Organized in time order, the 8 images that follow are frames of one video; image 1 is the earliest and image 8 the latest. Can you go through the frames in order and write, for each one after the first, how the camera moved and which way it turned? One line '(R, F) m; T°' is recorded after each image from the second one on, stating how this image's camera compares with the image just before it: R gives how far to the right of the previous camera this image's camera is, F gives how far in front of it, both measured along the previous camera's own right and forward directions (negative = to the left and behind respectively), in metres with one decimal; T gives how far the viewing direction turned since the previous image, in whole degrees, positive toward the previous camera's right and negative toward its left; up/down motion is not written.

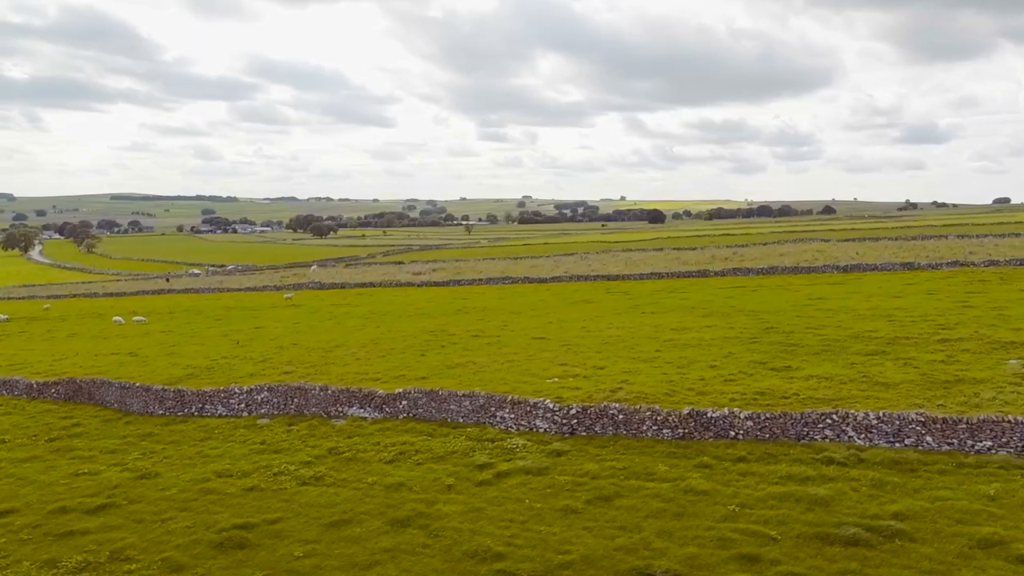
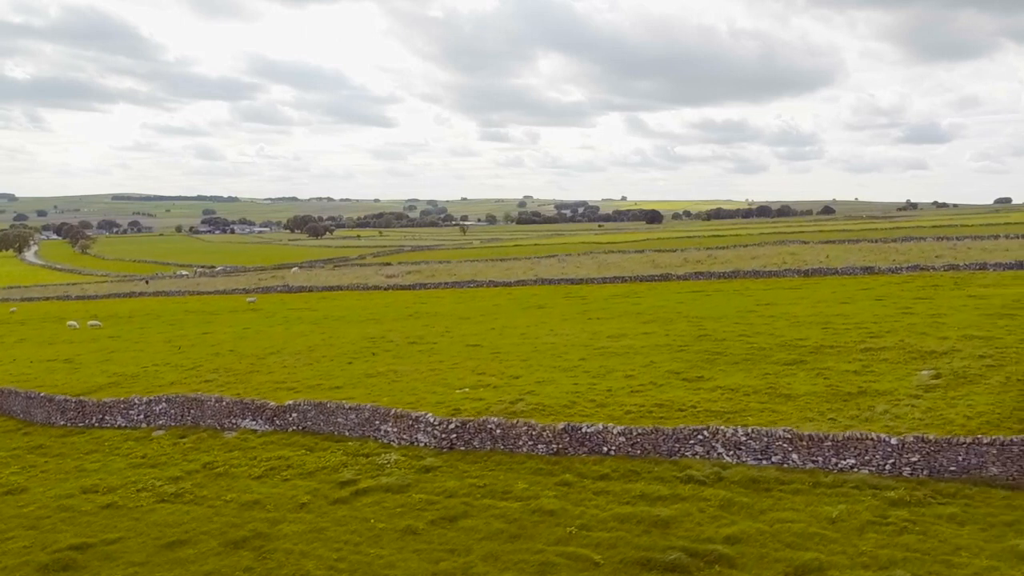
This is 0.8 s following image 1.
(+2.9, +0.3) m; 0°
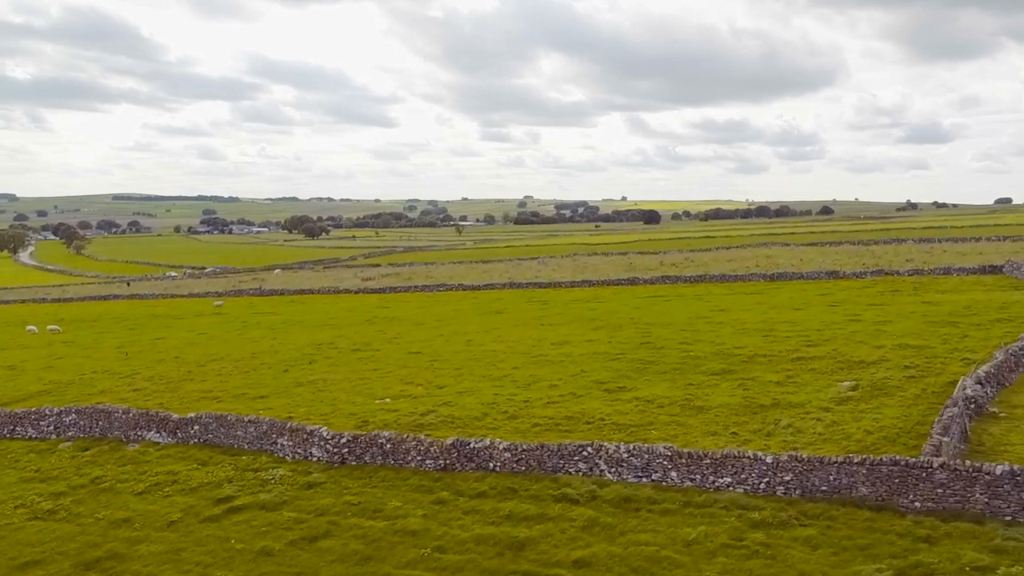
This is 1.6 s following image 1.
(+2.5, +0.2) m; 0°
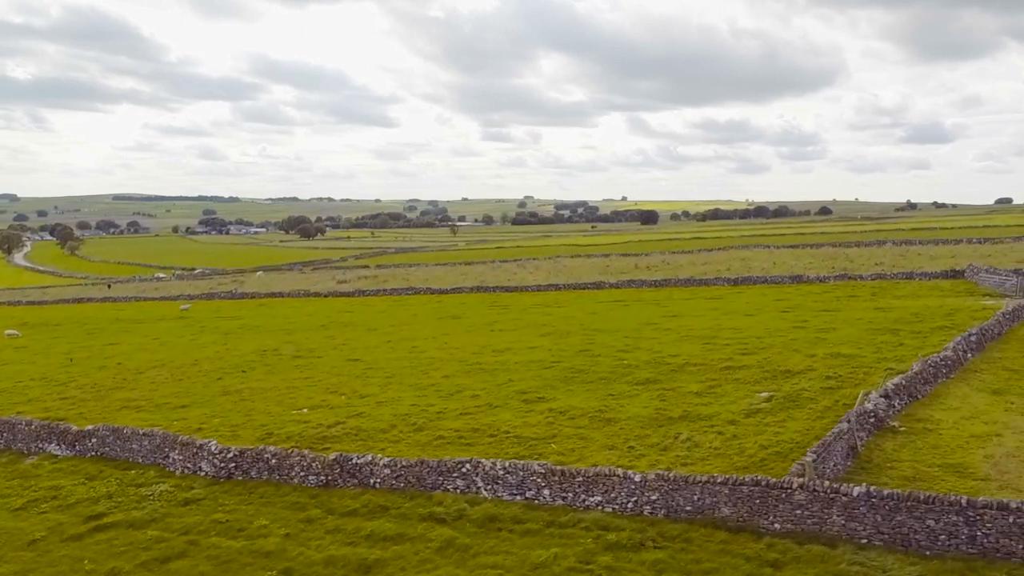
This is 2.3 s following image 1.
(+2.6, +0.3) m; 0°
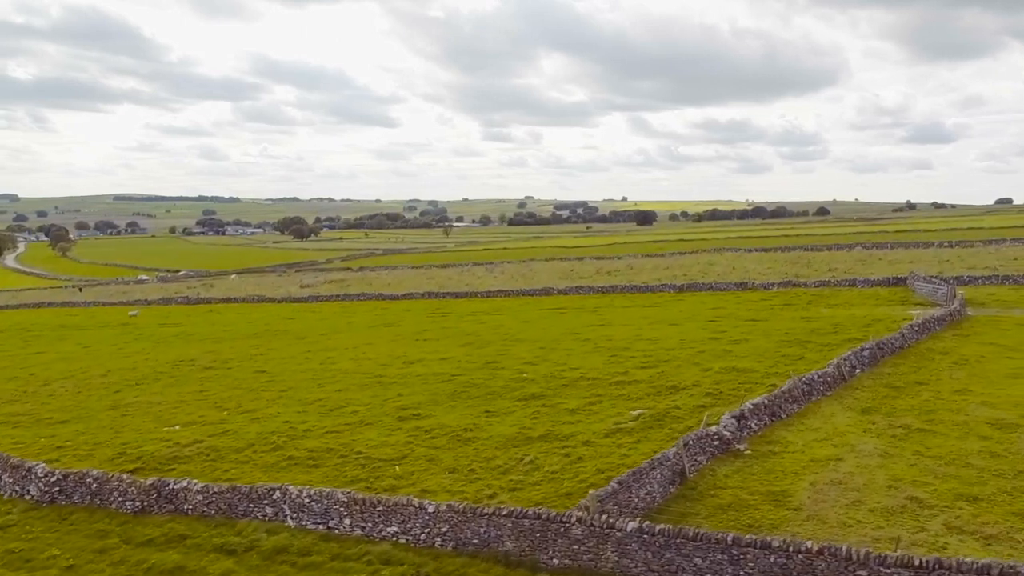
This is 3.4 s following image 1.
(+3.8, +0.4) m; 0°
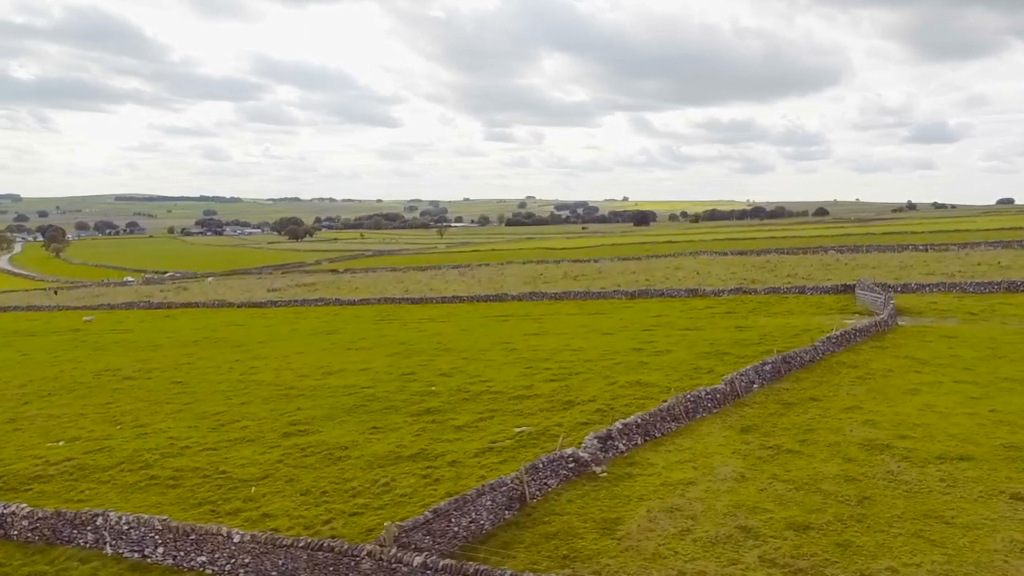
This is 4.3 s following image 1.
(+3.4, +0.4) m; 0°
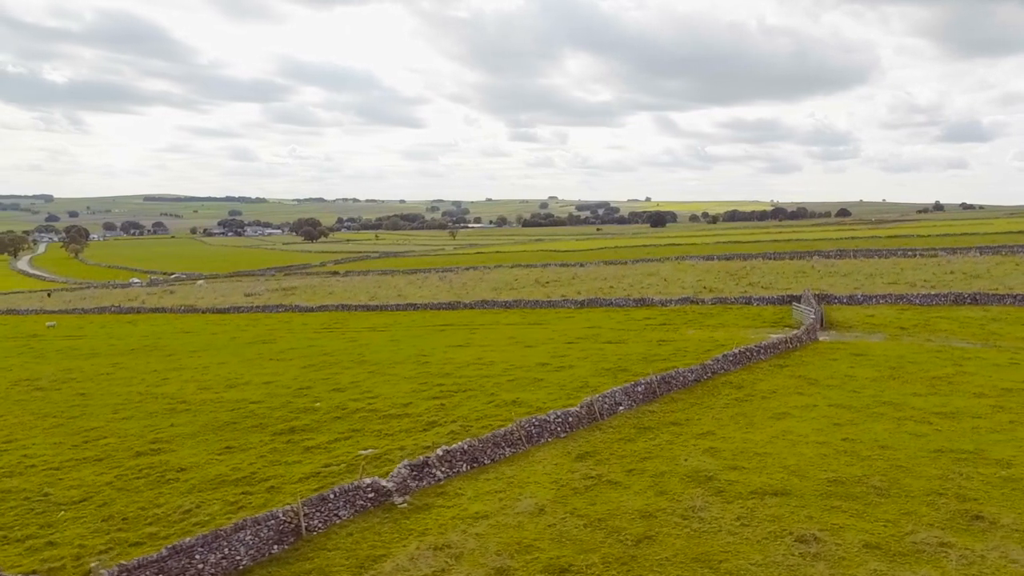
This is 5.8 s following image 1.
(+4.9, +0.6) m; -2°
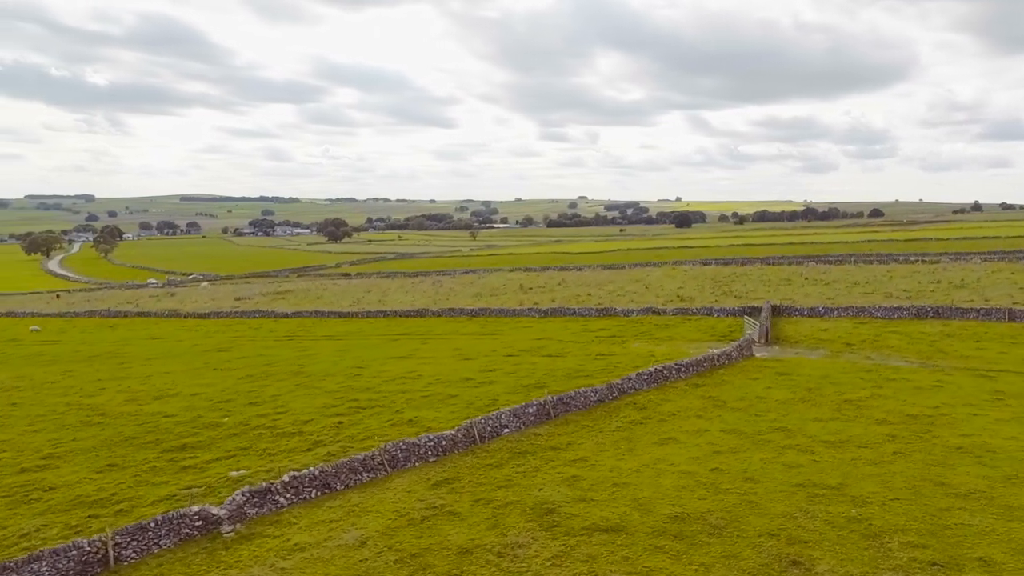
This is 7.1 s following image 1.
(+4.3, +0.5) m; -2°
